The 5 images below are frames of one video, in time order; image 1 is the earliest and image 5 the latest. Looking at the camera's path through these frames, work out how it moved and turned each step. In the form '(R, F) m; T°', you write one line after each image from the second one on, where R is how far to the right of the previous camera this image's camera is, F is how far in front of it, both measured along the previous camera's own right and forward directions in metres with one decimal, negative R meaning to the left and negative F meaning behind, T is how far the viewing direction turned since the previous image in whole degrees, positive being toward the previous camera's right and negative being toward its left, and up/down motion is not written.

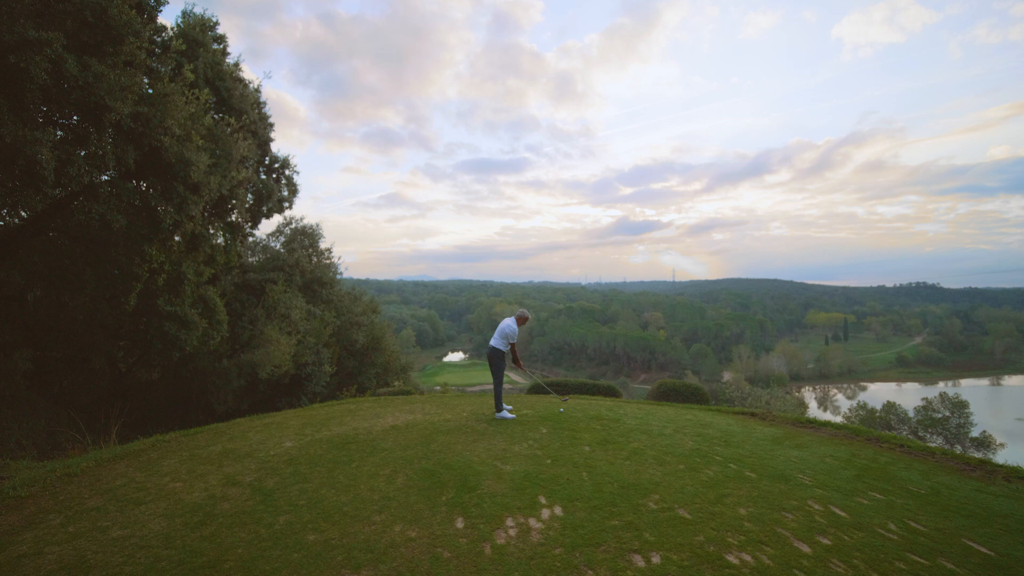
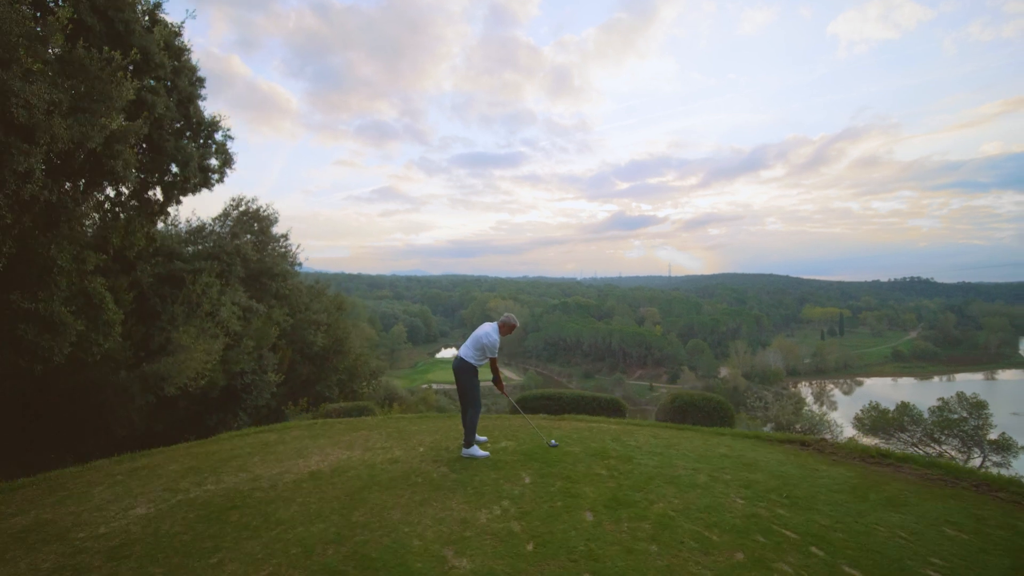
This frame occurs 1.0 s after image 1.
(+0.3, +2.1) m; 0°
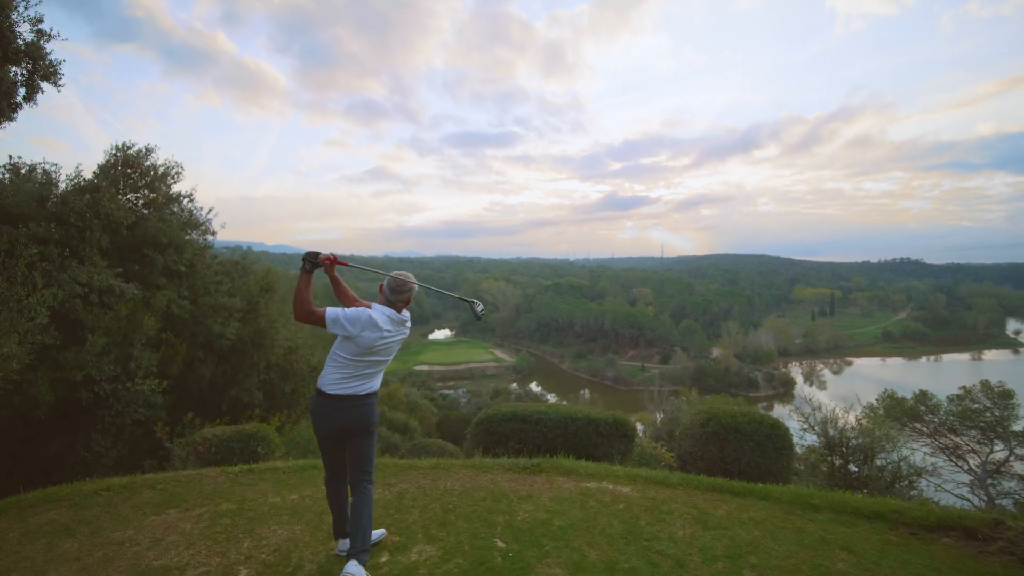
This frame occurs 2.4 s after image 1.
(+0.5, +3.0) m; +1°
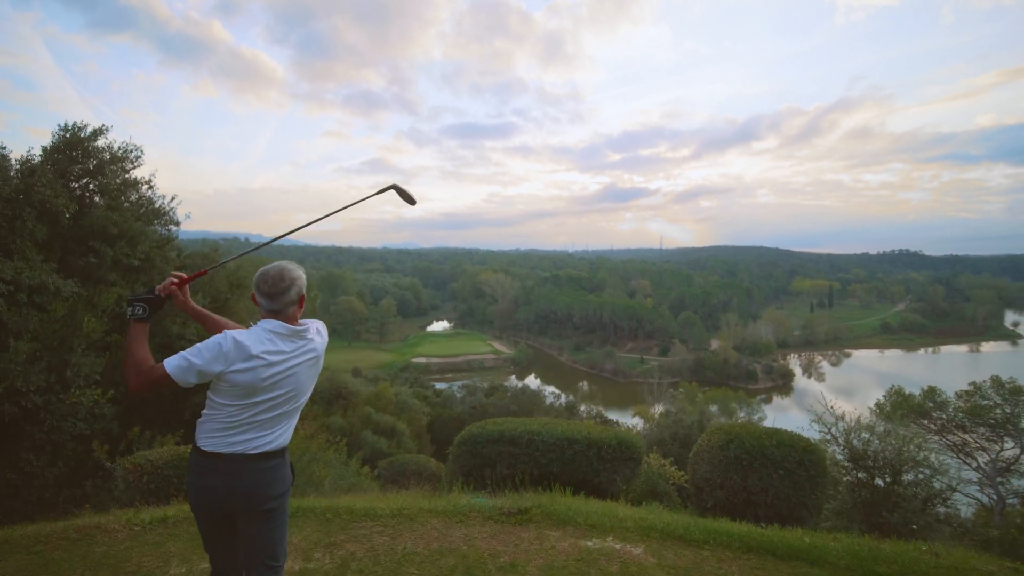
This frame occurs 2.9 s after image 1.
(+0.1, +1.0) m; 0°
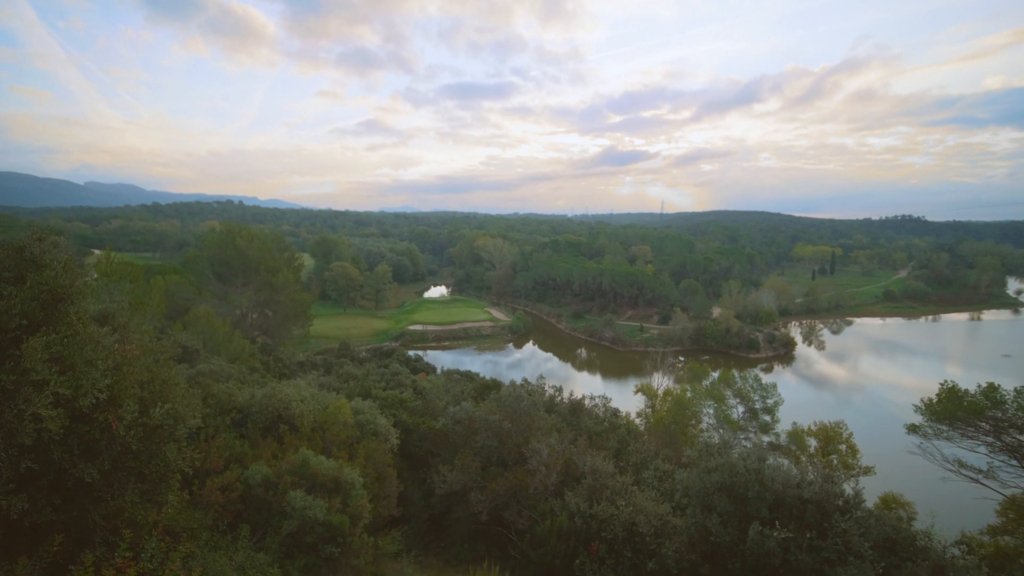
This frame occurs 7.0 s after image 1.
(+0.2, +4.1) m; 0°
